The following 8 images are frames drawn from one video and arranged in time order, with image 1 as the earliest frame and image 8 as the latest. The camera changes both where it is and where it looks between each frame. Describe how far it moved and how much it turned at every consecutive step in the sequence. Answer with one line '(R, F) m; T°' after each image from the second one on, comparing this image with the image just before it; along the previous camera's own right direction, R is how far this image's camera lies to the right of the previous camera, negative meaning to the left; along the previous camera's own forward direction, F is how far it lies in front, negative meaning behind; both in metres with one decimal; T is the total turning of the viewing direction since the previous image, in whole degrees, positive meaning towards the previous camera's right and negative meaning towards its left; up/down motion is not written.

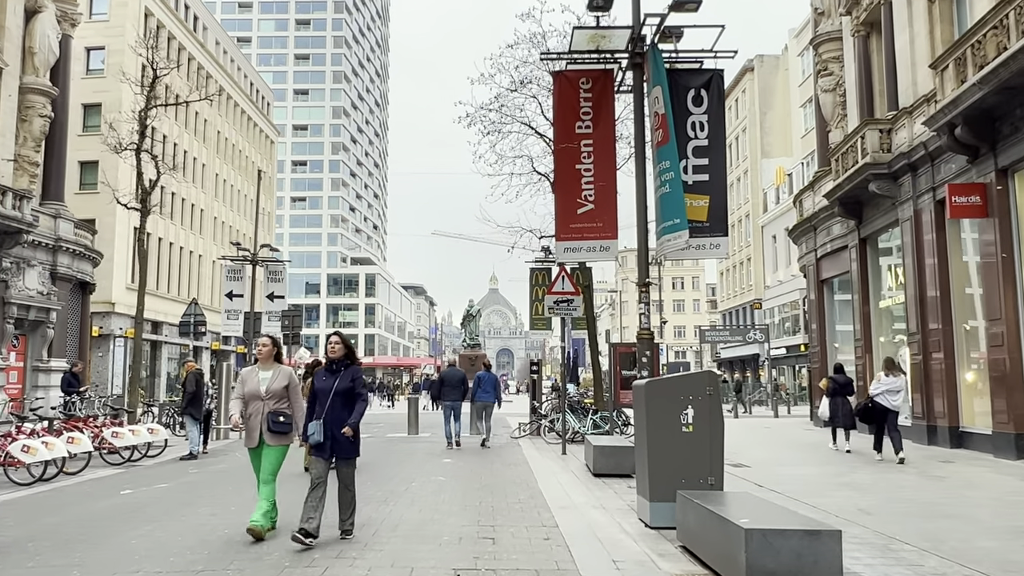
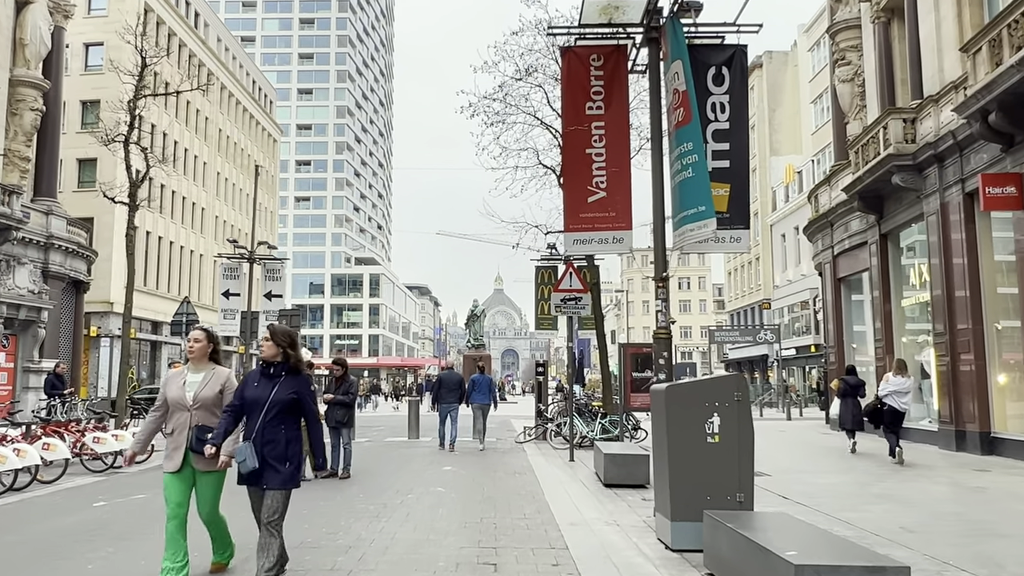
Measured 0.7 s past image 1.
(0.0, +0.8) m; 0°
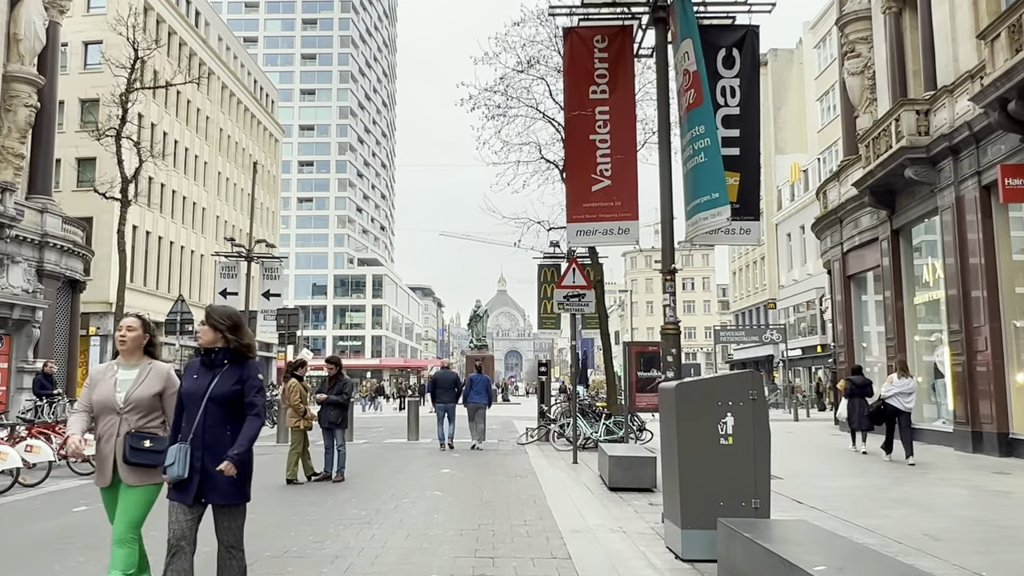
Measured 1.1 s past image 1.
(0.0, +0.5) m; 0°
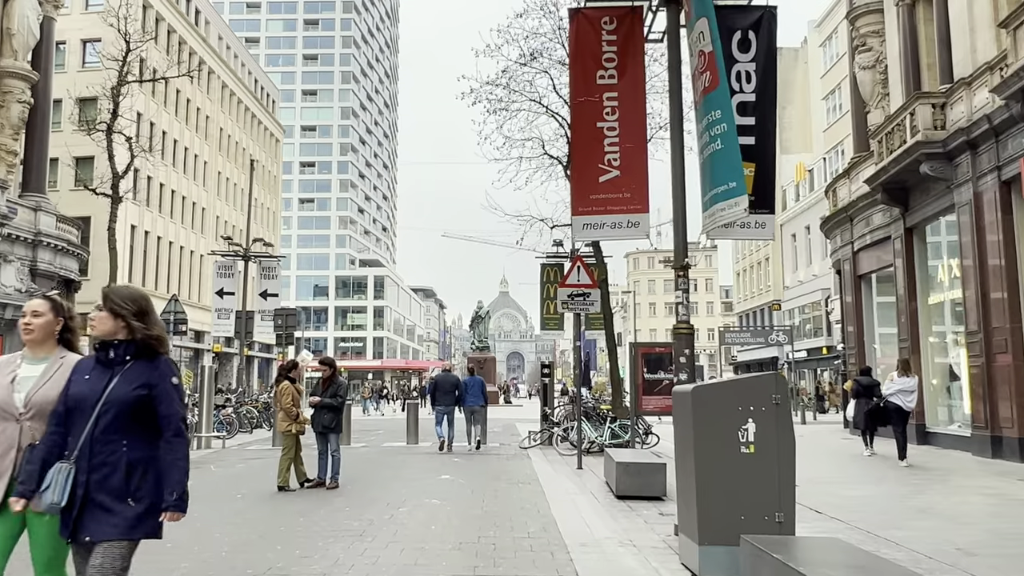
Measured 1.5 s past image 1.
(0.0, +0.5) m; 0°
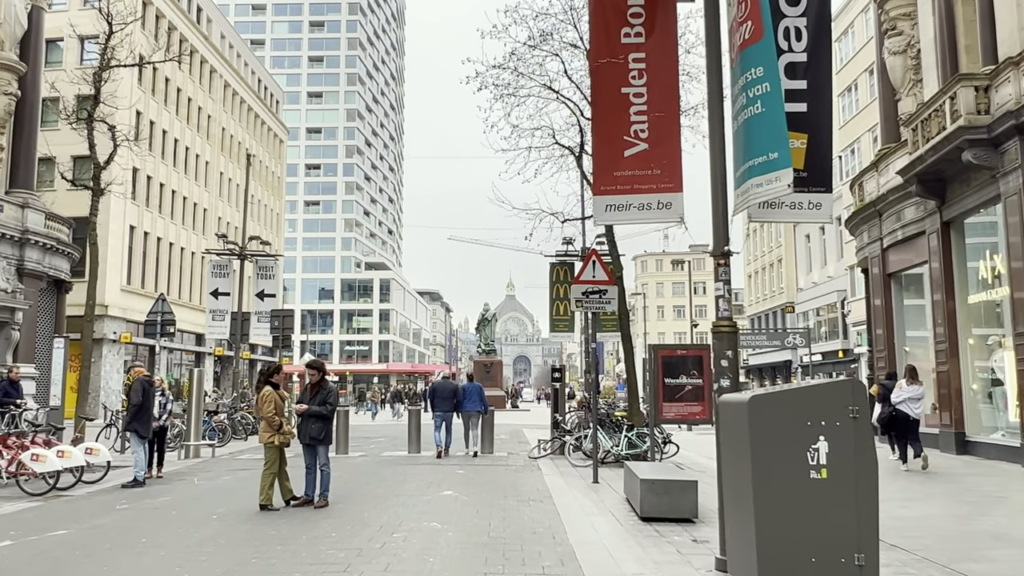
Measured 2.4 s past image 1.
(0.0, +1.2) m; 0°
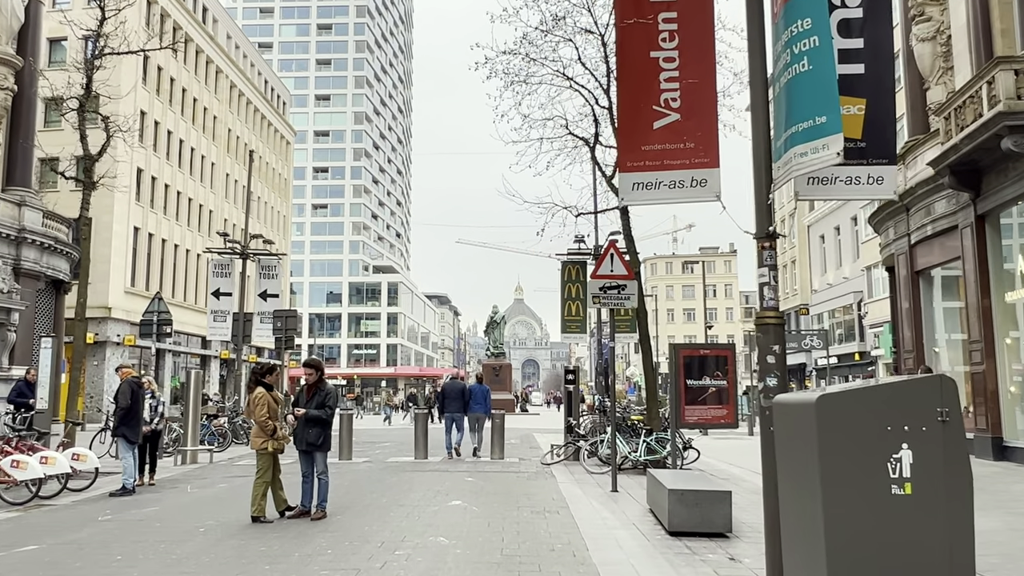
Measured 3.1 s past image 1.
(-0.1, +0.8) m; -1°
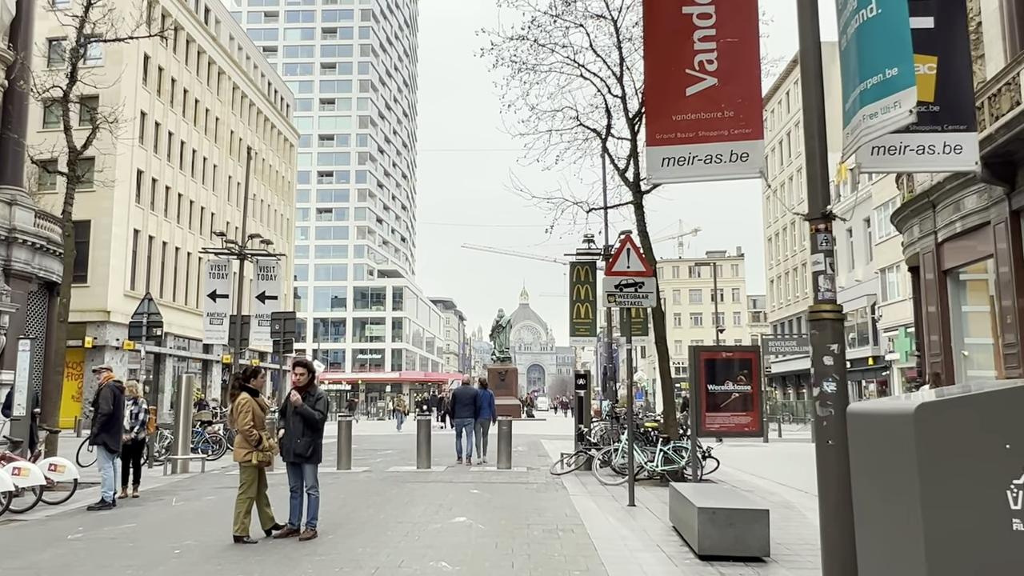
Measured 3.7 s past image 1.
(0.0, +0.9) m; 0°
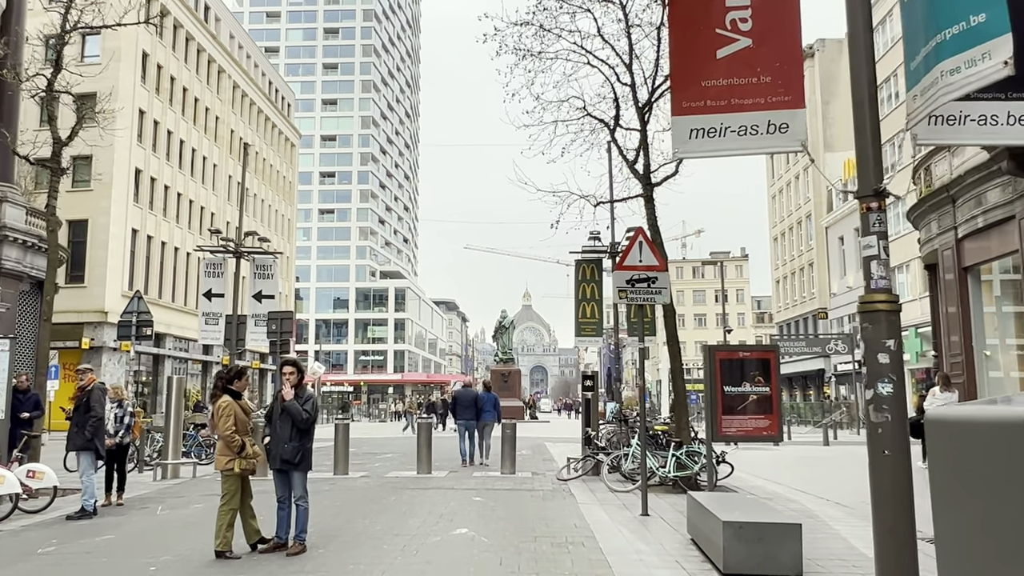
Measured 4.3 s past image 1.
(0.0, +0.6) m; 0°
